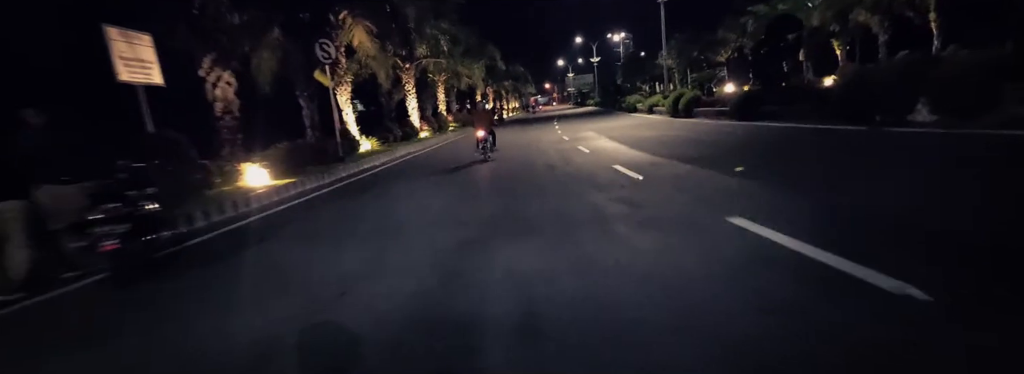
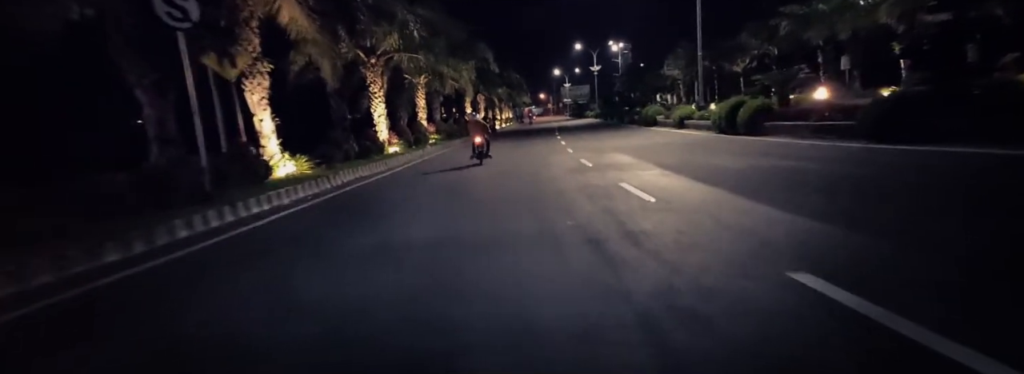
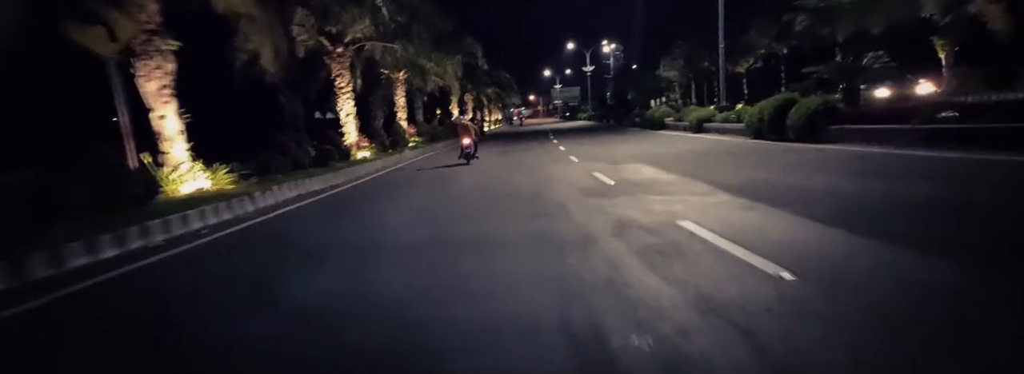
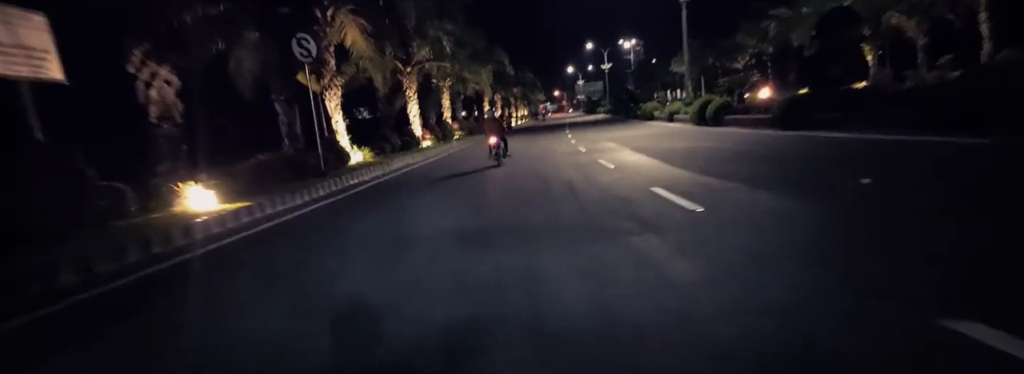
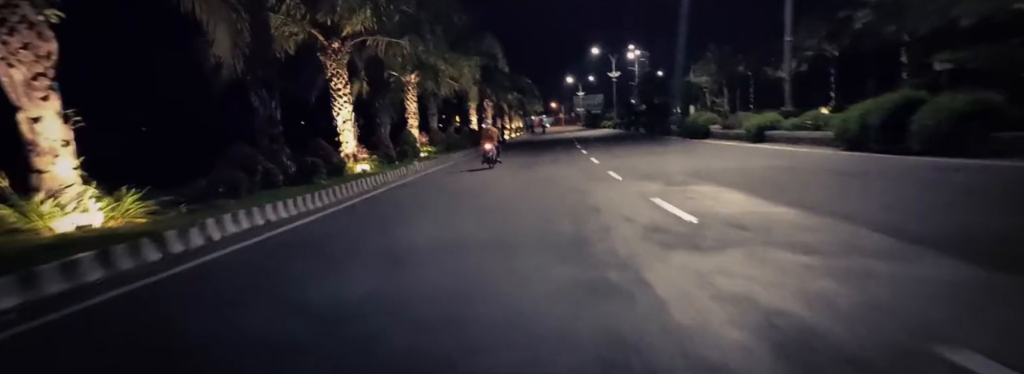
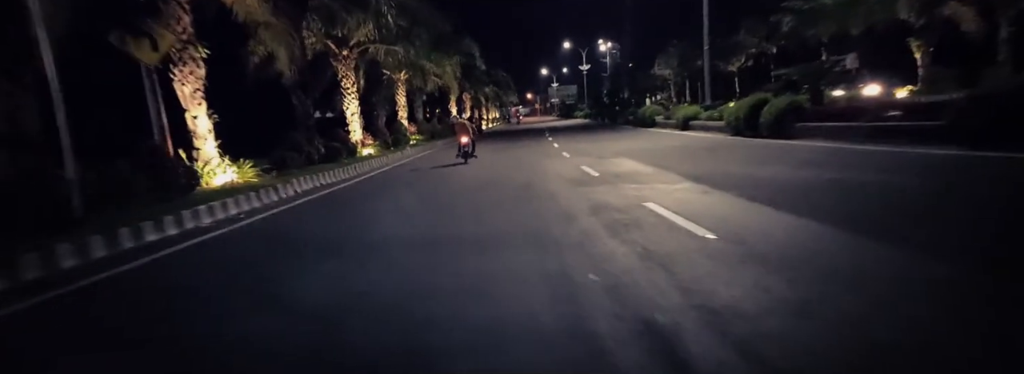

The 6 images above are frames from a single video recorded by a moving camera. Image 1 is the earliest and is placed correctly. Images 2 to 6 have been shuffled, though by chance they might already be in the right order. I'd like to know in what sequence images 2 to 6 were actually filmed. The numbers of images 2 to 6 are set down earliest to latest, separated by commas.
4, 2, 6, 3, 5
